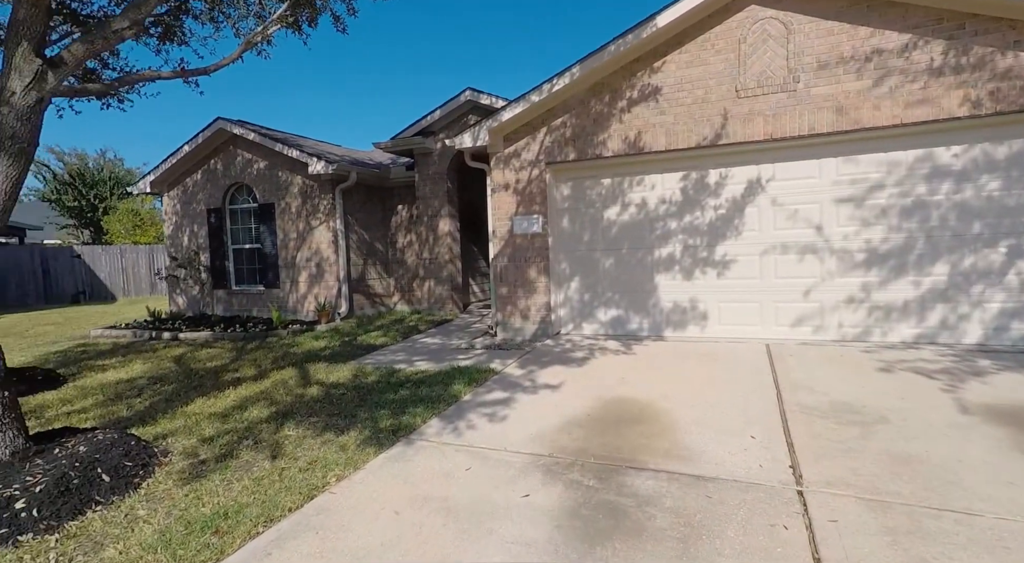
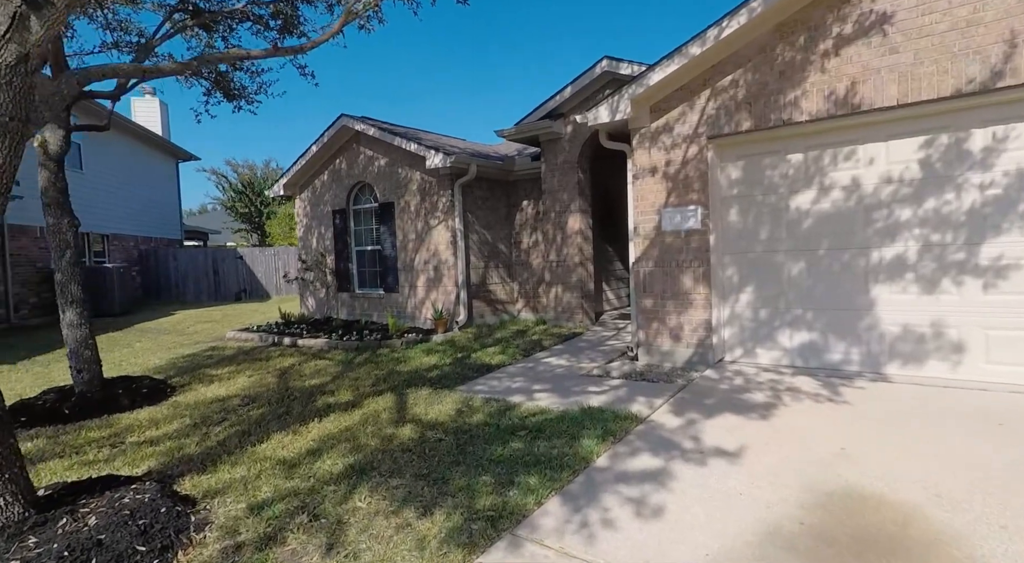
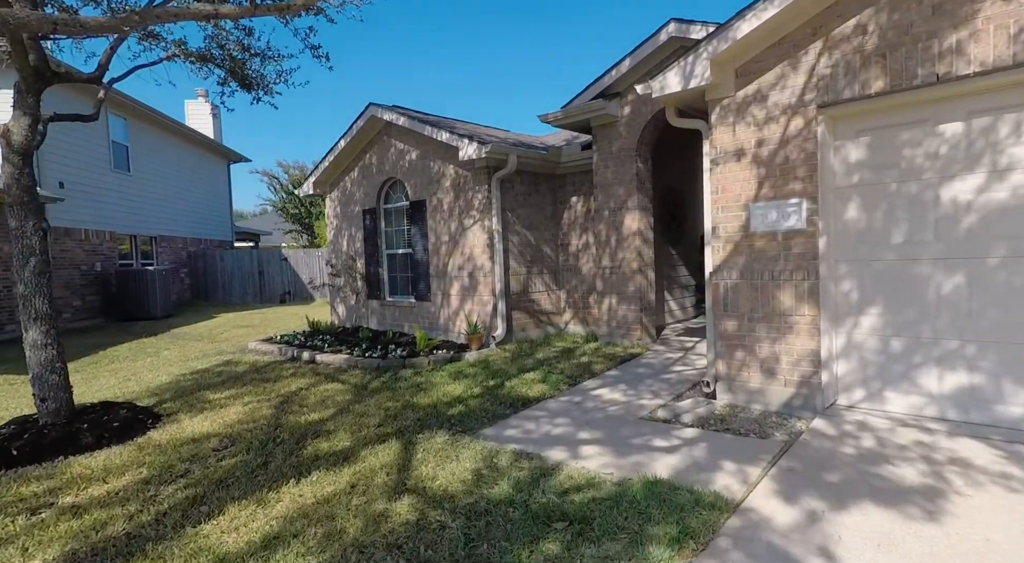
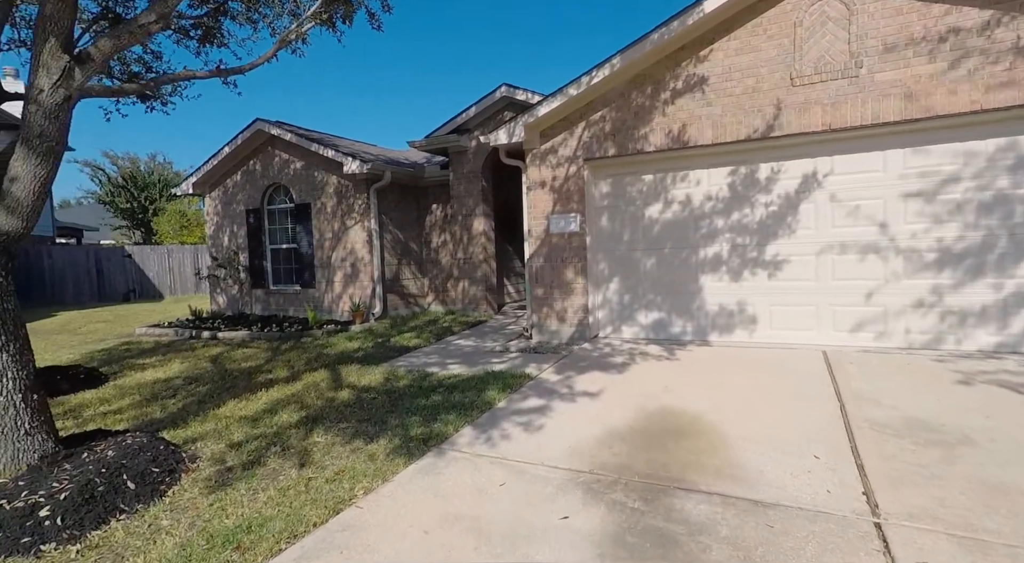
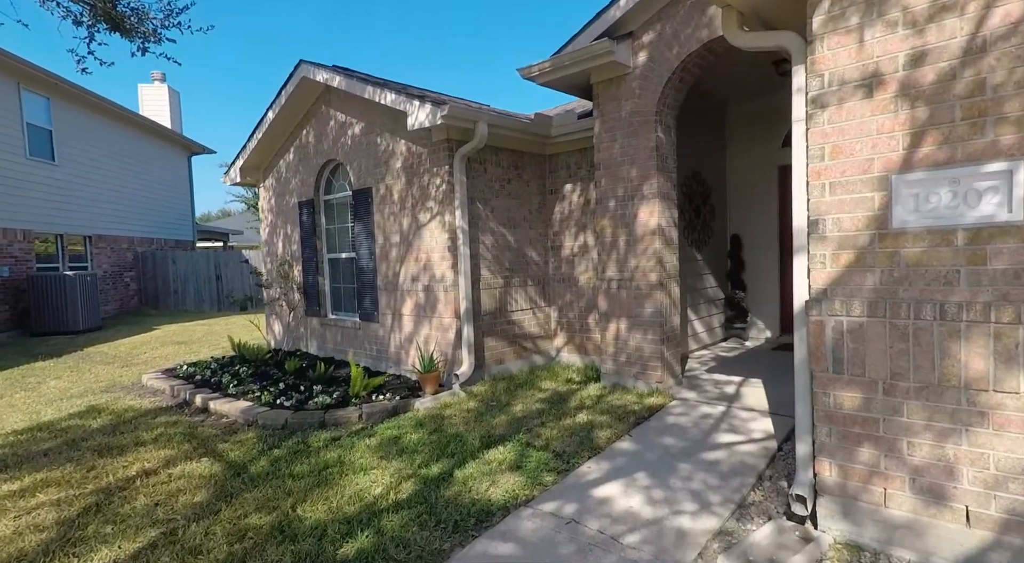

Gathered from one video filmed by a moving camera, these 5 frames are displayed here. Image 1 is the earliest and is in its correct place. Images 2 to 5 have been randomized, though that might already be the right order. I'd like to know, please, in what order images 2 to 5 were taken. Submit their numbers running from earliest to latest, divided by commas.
4, 2, 3, 5
